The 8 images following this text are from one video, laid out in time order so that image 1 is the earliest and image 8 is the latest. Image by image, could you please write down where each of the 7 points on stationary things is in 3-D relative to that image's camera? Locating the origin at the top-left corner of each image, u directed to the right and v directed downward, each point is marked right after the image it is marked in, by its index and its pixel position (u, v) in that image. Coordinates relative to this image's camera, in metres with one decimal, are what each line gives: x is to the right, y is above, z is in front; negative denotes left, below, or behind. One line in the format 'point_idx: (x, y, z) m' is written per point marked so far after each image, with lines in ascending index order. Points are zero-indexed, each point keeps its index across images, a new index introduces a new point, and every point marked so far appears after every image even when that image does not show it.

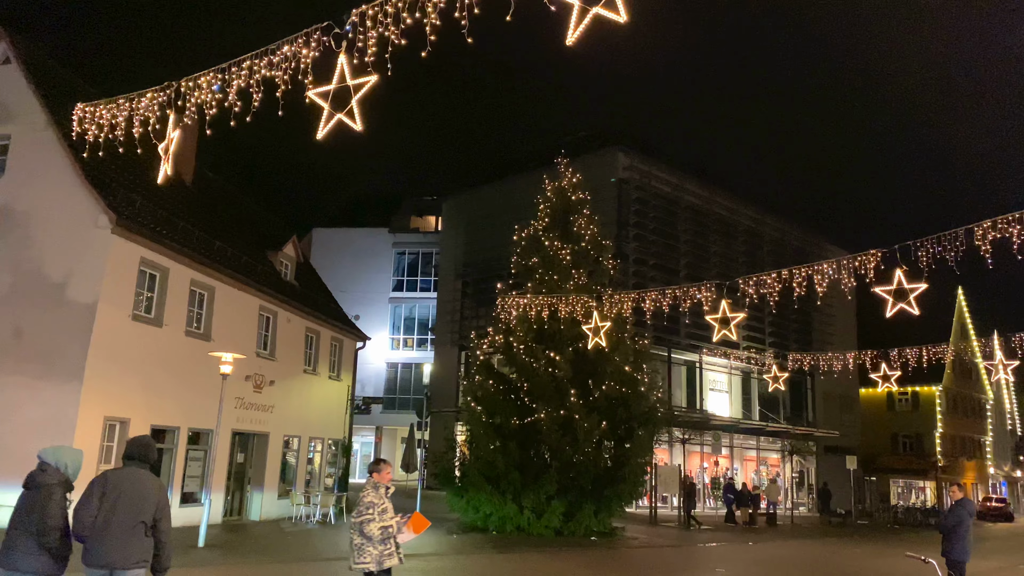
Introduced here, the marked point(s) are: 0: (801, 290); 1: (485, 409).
0: (+6.1, -0.1, +17.2) m
1: (-0.6, -2.9, +19.8) m
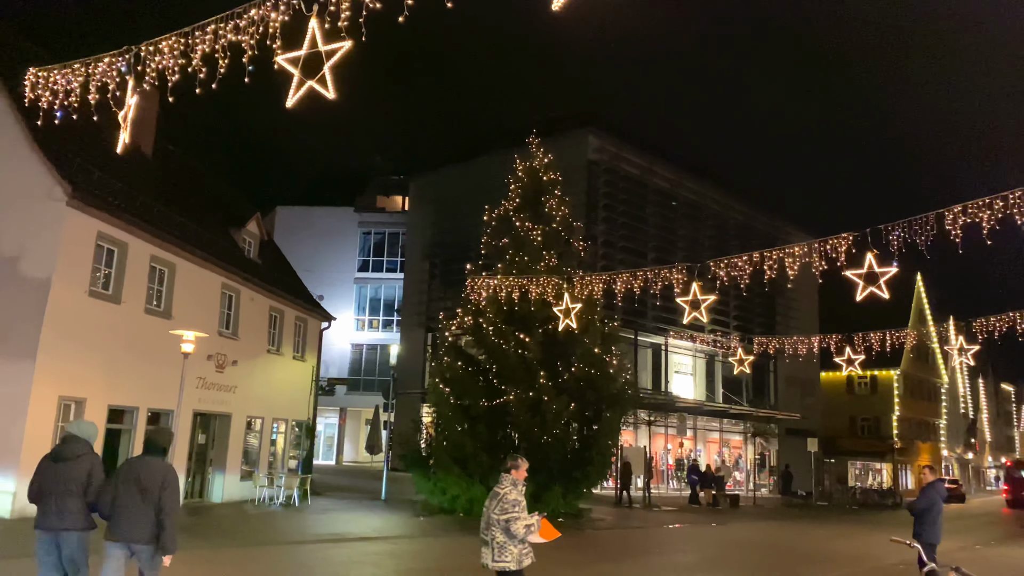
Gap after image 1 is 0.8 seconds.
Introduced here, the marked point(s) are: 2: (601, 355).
0: (+5.5, +0.3, +17.2) m
1: (-1.4, -2.4, +19.6) m
2: (+2.2, -1.6, +19.9) m
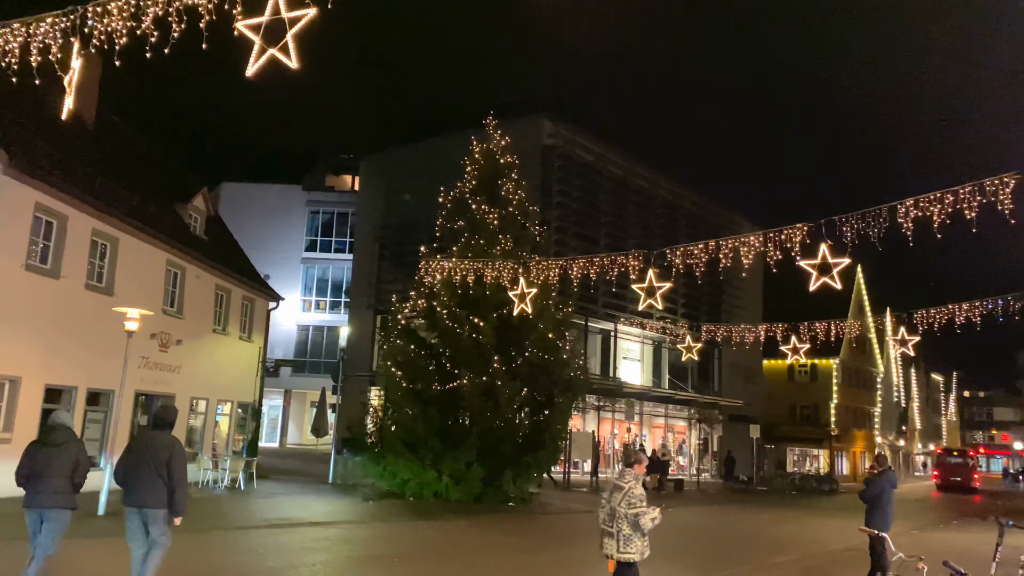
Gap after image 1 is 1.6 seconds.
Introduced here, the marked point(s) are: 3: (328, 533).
0: (+4.6, +0.5, +17.4) m
1: (-2.5, -2.0, +19.3) m
2: (+1.0, -1.3, +19.8) m
3: (-2.8, -3.8, +12.6) m
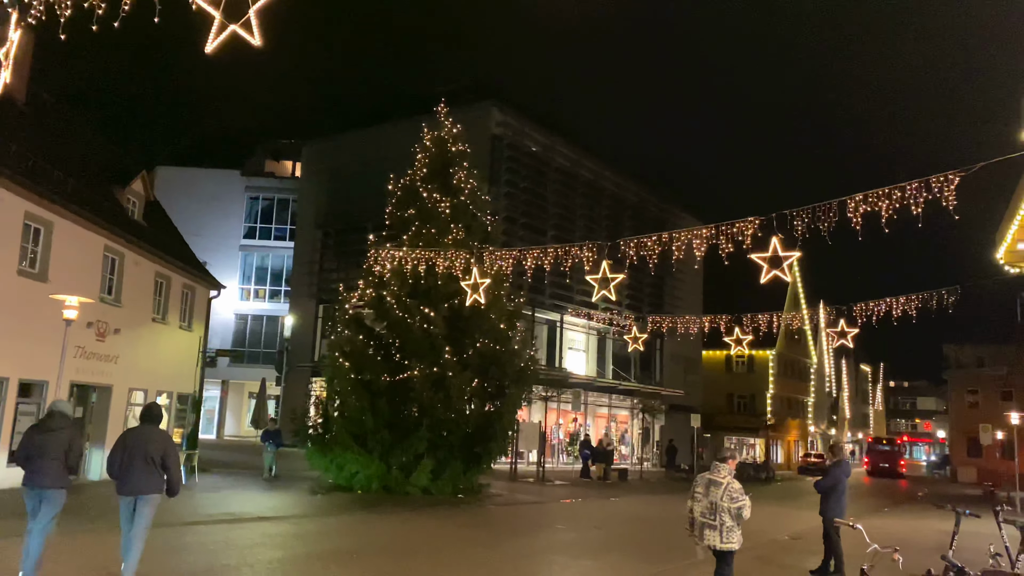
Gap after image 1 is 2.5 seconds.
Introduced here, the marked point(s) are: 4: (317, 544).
0: (+3.6, +0.7, +17.5) m
1: (-3.7, -1.8, +19.0) m
2: (-0.2, -1.0, +19.7) m
3: (-3.5, -3.6, +12.2) m
4: (-2.6, -3.5, +11.2) m
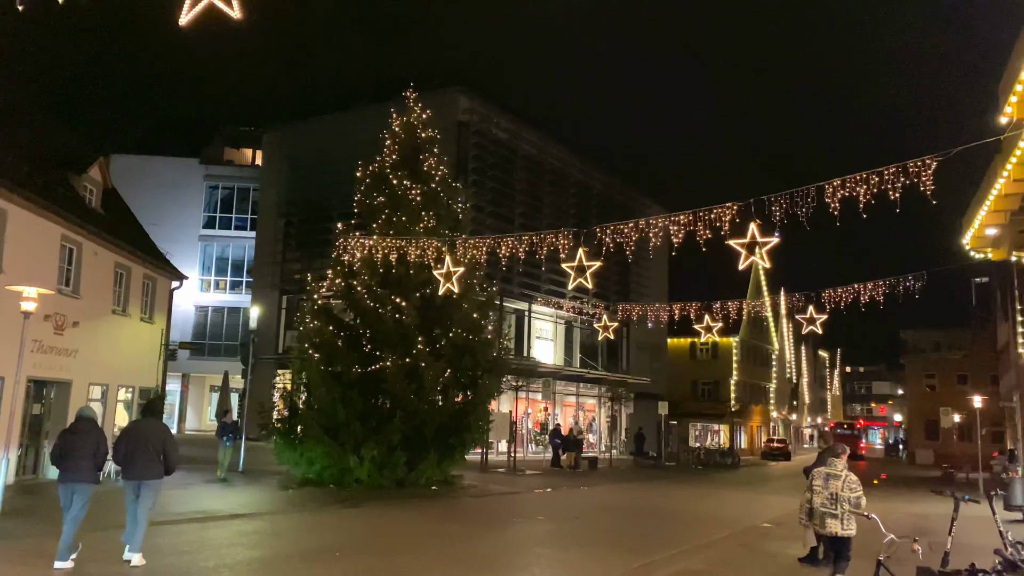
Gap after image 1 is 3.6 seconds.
0: (+3.0, +1.0, +17.4) m
1: (-4.3, -1.5, +18.5) m
2: (-0.8, -0.8, +19.4) m
3: (-3.8, -3.4, +11.8) m
4: (-2.9, -3.4, +10.9) m
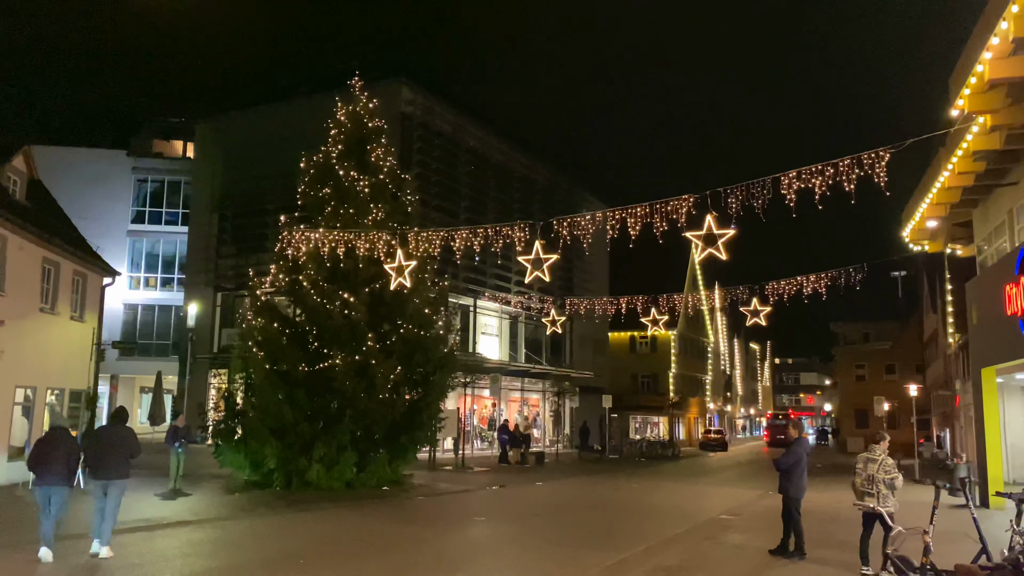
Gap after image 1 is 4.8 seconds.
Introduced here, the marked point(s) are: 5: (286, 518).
0: (+2.0, +1.1, +17.2) m
1: (-5.3, -1.4, +17.8) m
2: (-1.9, -0.6, +19.0) m
3: (-4.3, -3.4, +11.2) m
4: (-3.3, -3.3, +10.3) m
5: (-3.7, -3.8, +13.6) m
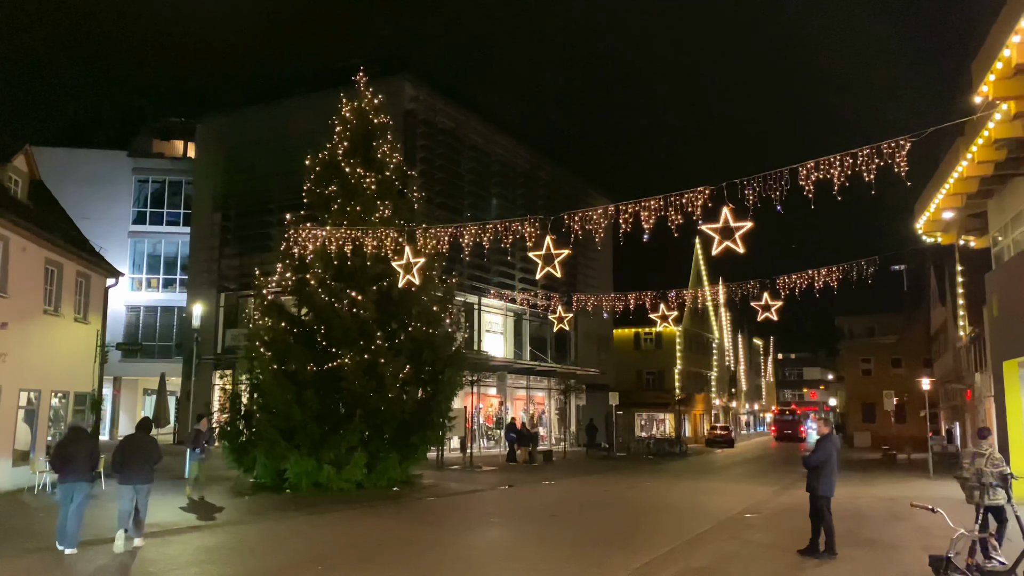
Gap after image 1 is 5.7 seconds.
0: (+2.2, +1.2, +17.0) m
1: (-5.1, -1.4, +17.5) m
2: (-1.7, -0.6, +18.7) m
3: (-4.0, -3.3, +10.9) m
4: (-3.0, -3.3, +10.0) m
5: (-3.5, -3.8, +13.4) m
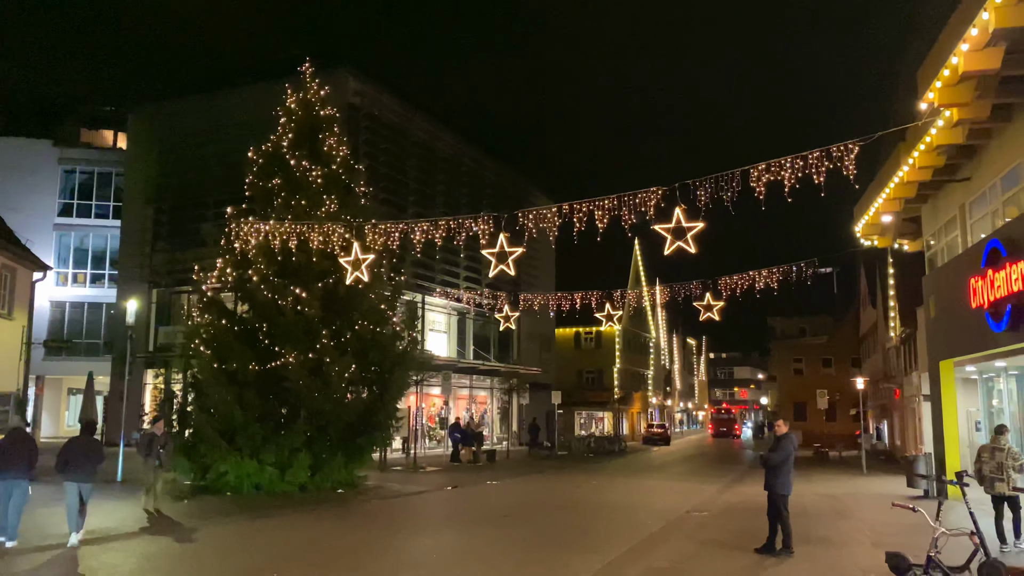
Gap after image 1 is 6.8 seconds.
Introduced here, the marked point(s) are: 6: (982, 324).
0: (+1.2, +1.2, +16.9) m
1: (-6.1, -1.3, +16.9) m
2: (-2.8, -0.5, +18.4) m
3: (-4.6, -3.3, +10.4) m
4: (-3.5, -3.2, +9.6) m
5: (-4.2, -3.7, +12.9) m
6: (+7.9, -0.6, +13.8) m
